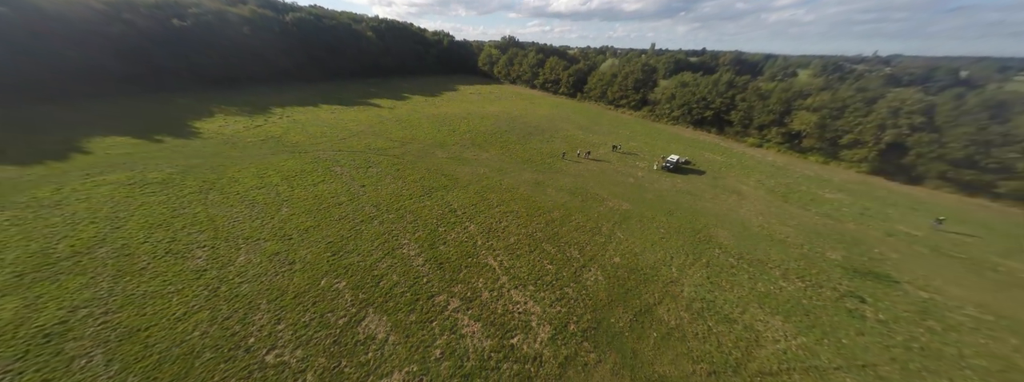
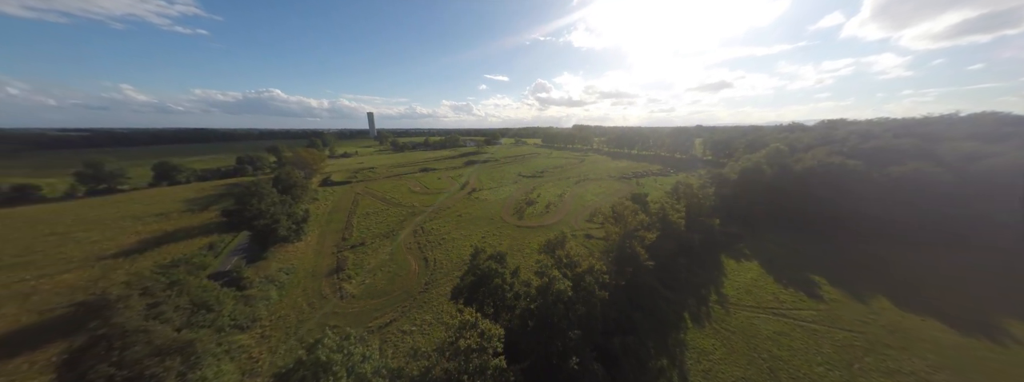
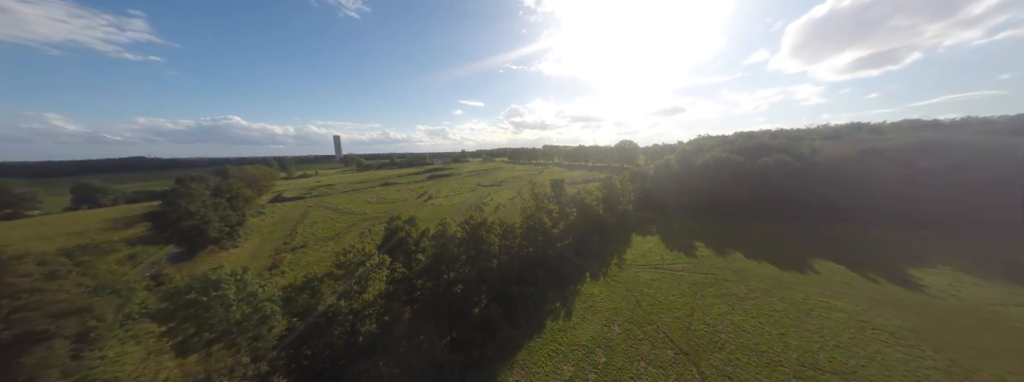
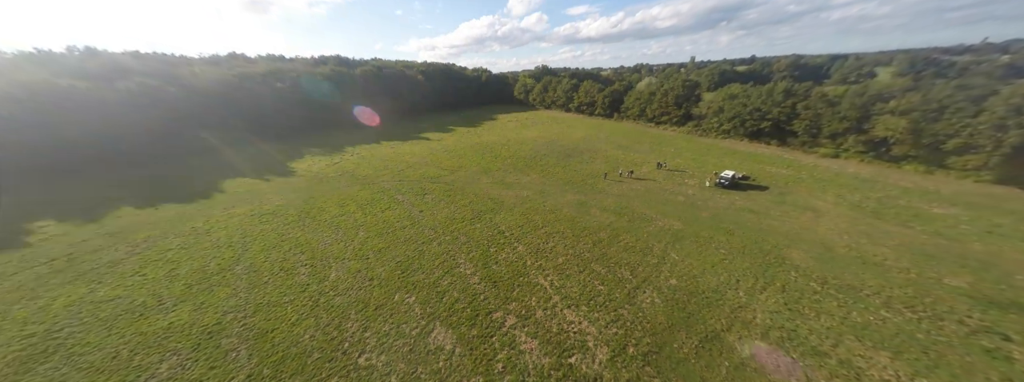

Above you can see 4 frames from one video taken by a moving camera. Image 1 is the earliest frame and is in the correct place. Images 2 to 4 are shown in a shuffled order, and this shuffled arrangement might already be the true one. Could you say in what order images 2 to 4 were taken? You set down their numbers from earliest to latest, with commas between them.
4, 3, 2
